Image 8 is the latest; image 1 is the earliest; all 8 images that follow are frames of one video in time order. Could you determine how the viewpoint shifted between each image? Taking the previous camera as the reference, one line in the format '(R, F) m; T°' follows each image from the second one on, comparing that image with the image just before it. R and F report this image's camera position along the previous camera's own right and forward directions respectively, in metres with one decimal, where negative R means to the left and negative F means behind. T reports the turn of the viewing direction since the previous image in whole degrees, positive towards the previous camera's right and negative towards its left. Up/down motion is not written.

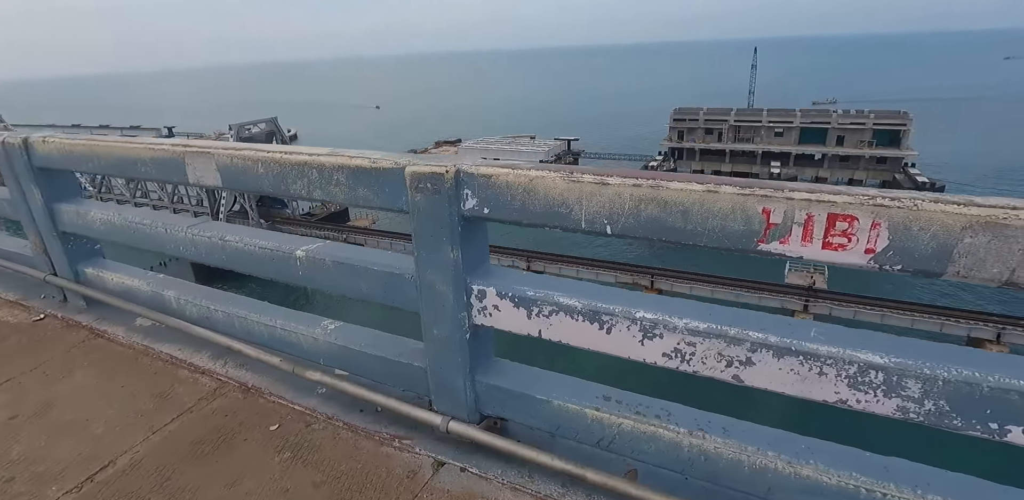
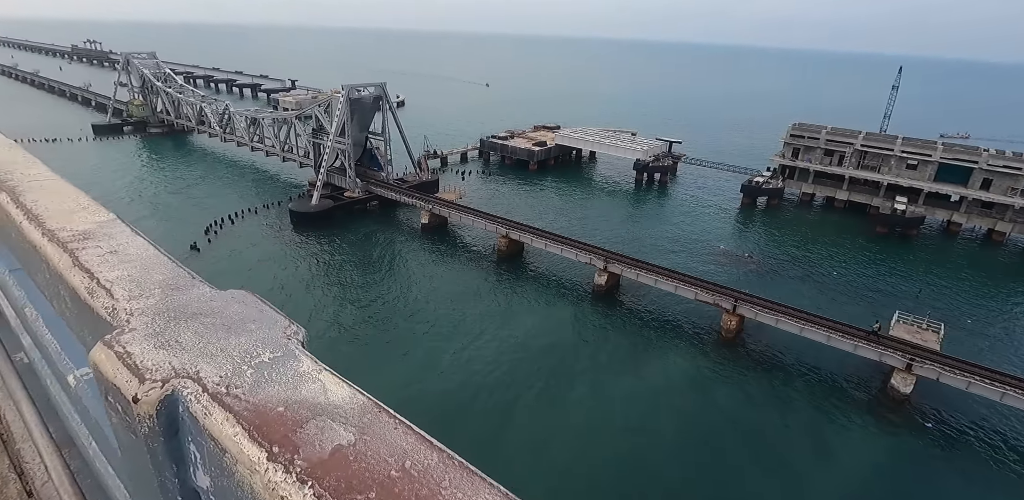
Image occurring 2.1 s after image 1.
(+0.3, +1.2) m; -9°
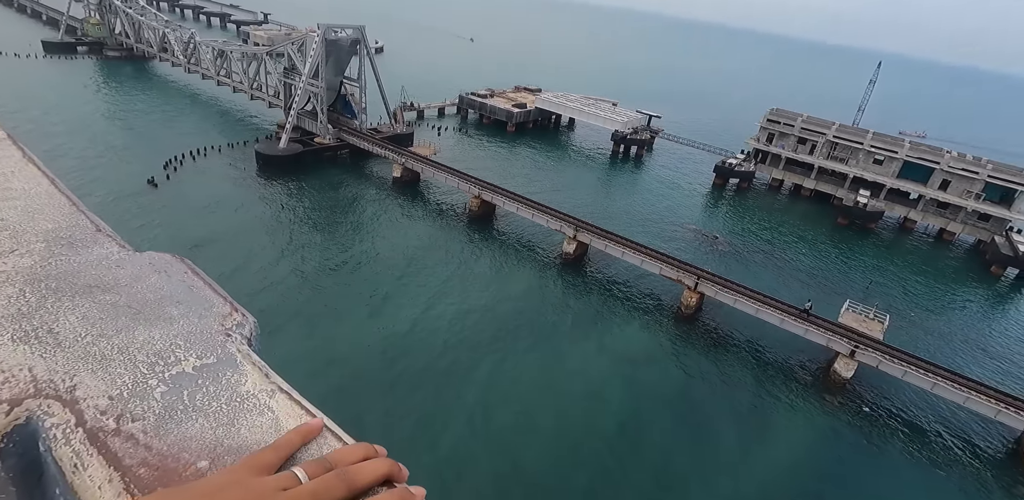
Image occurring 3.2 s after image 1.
(-0.2, +0.3) m; +4°
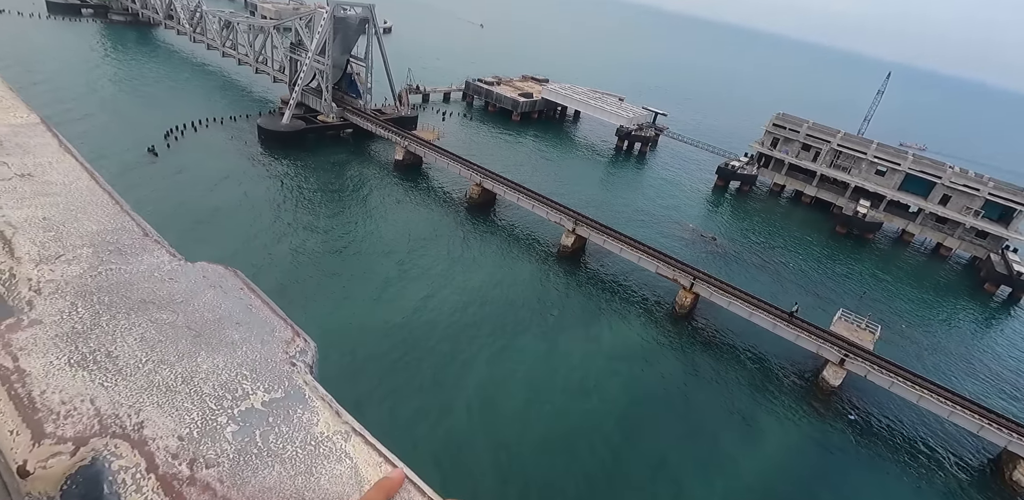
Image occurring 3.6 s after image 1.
(-0.1, 0.0) m; 0°
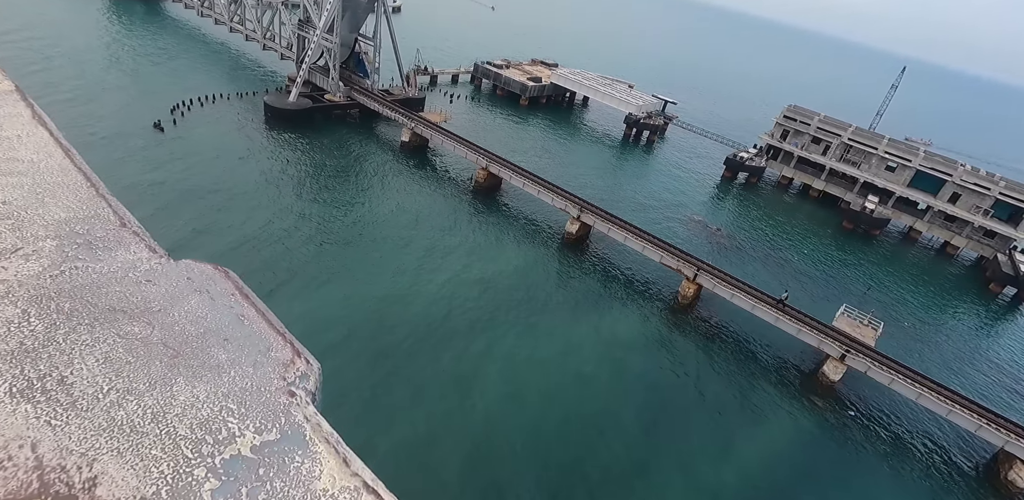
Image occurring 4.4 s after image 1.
(0.0, +0.1) m; 0°
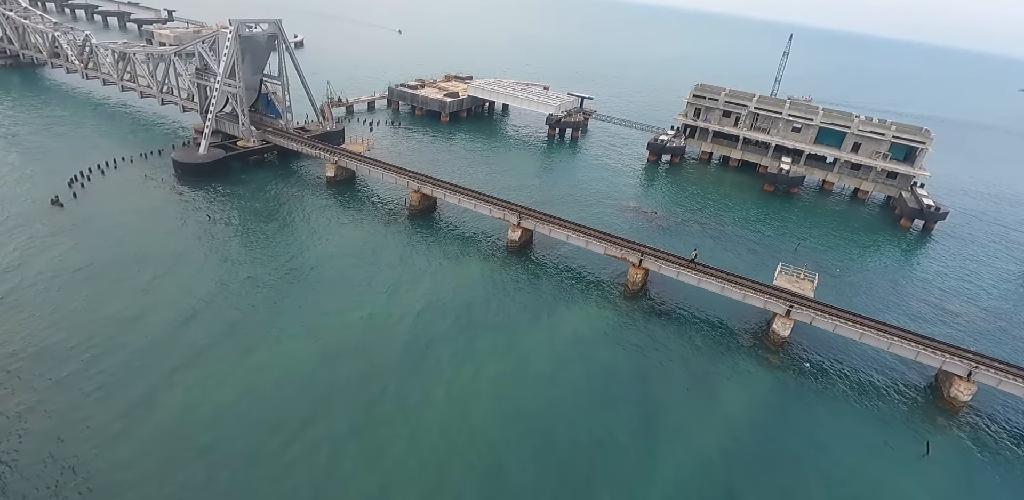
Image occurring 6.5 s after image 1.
(+0.1, +0.4) m; +6°
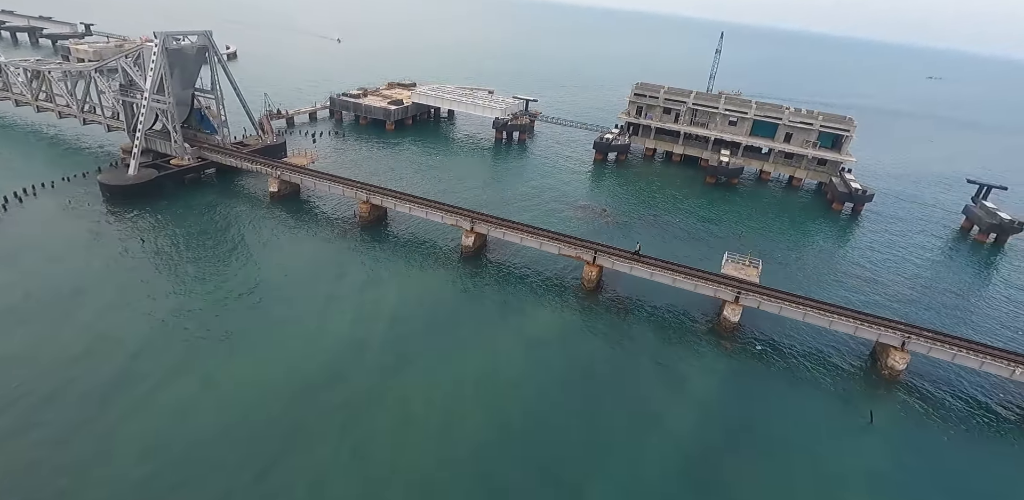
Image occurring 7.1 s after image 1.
(+0.1, +0.1) m; +5°
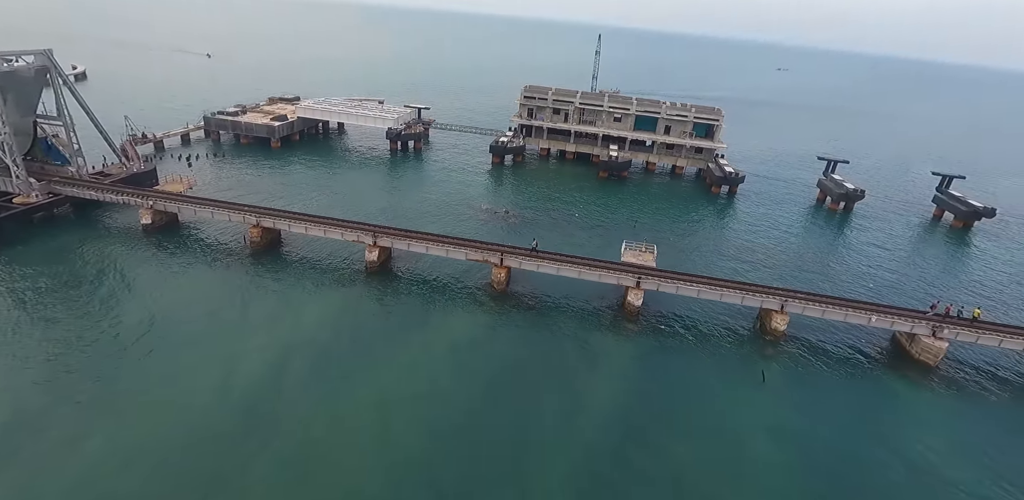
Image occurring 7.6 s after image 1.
(+0.3, -0.1) m; +10°
